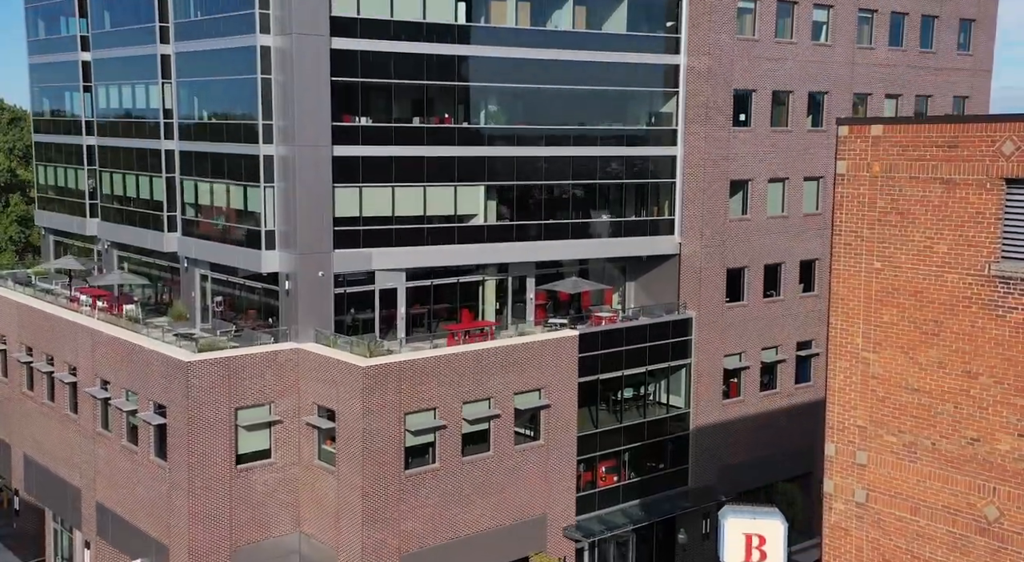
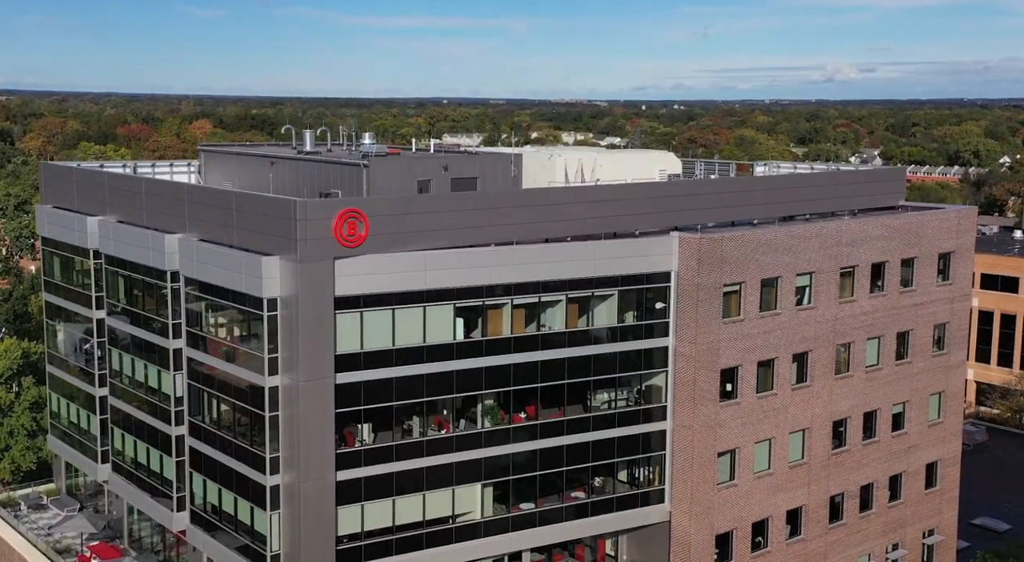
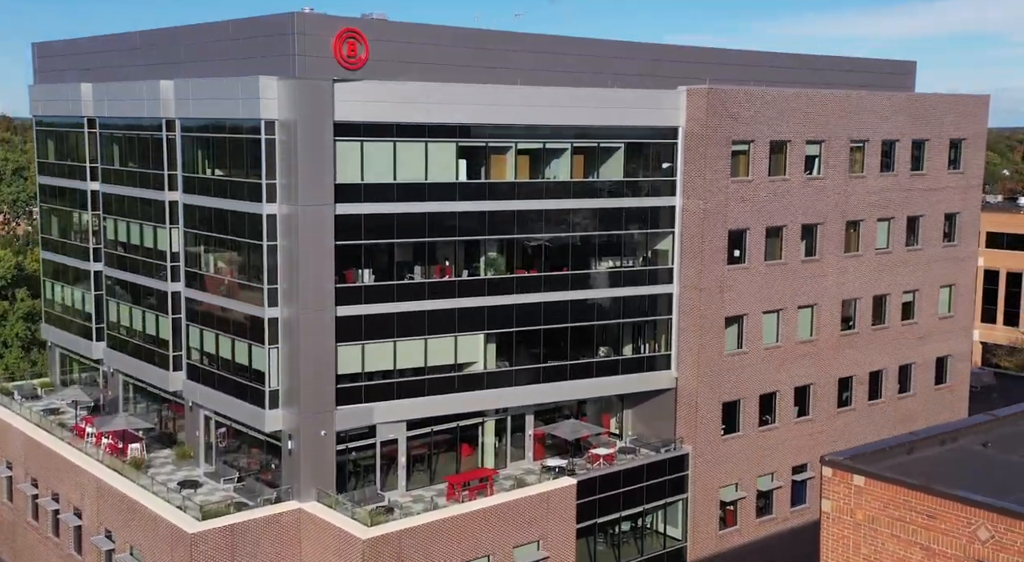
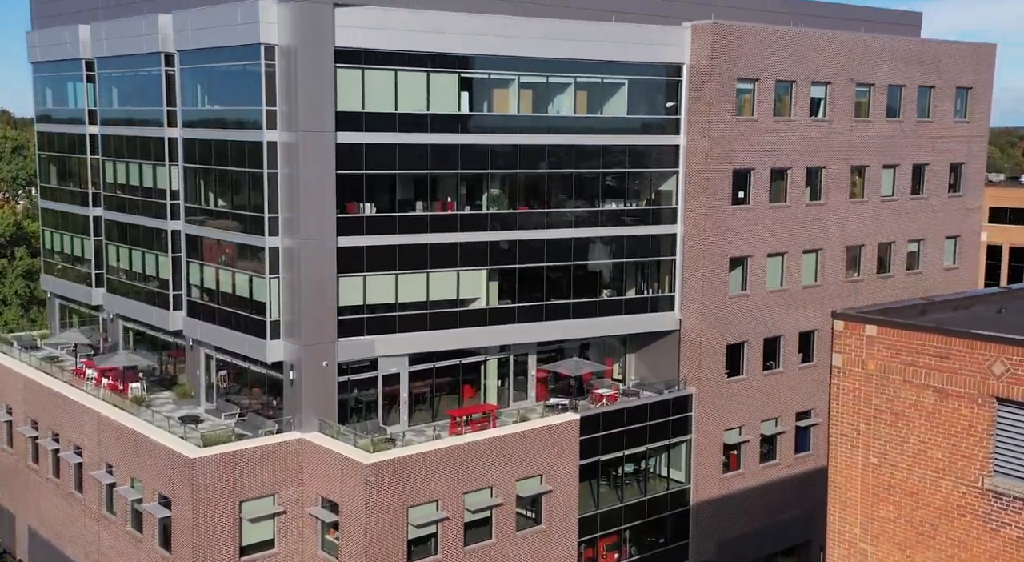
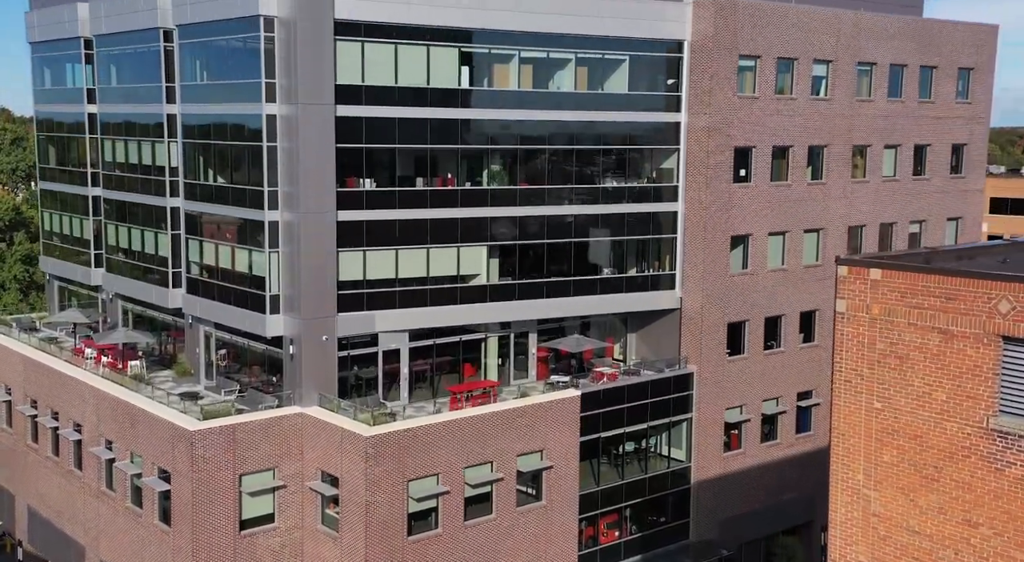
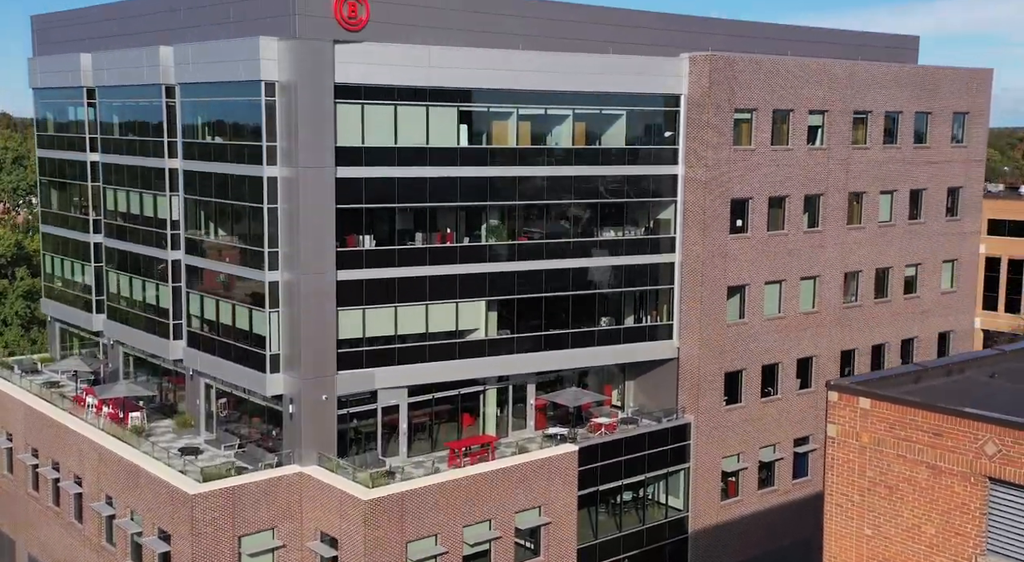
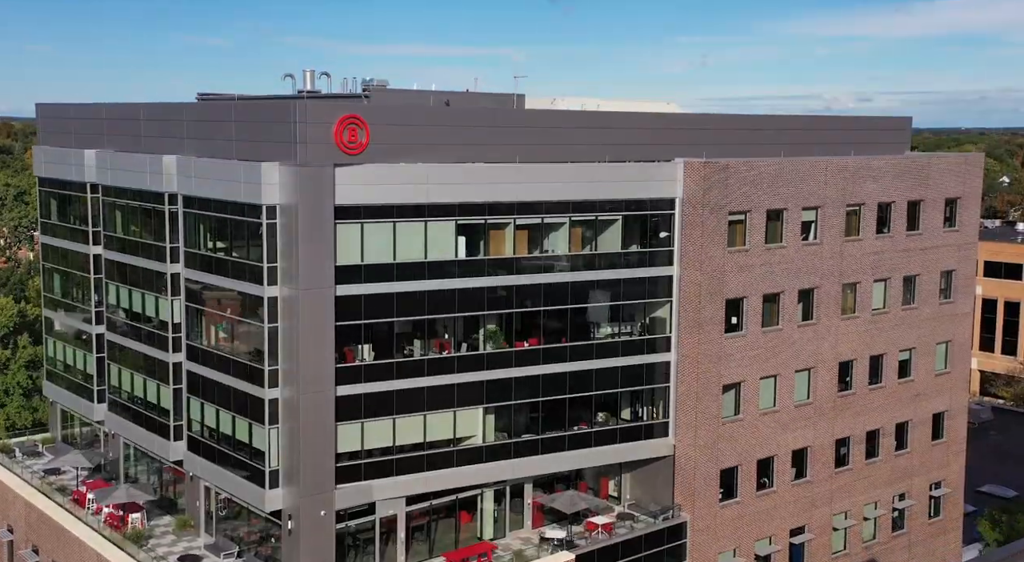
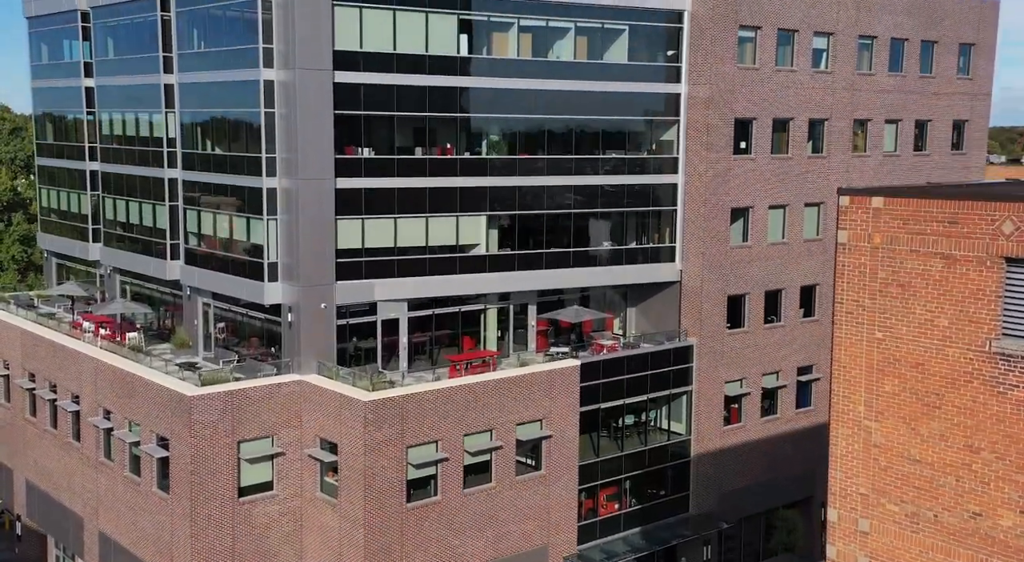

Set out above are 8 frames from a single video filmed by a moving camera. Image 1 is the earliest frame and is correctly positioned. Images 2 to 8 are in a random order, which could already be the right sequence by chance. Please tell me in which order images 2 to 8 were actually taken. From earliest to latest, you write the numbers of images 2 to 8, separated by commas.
8, 5, 4, 6, 3, 7, 2
